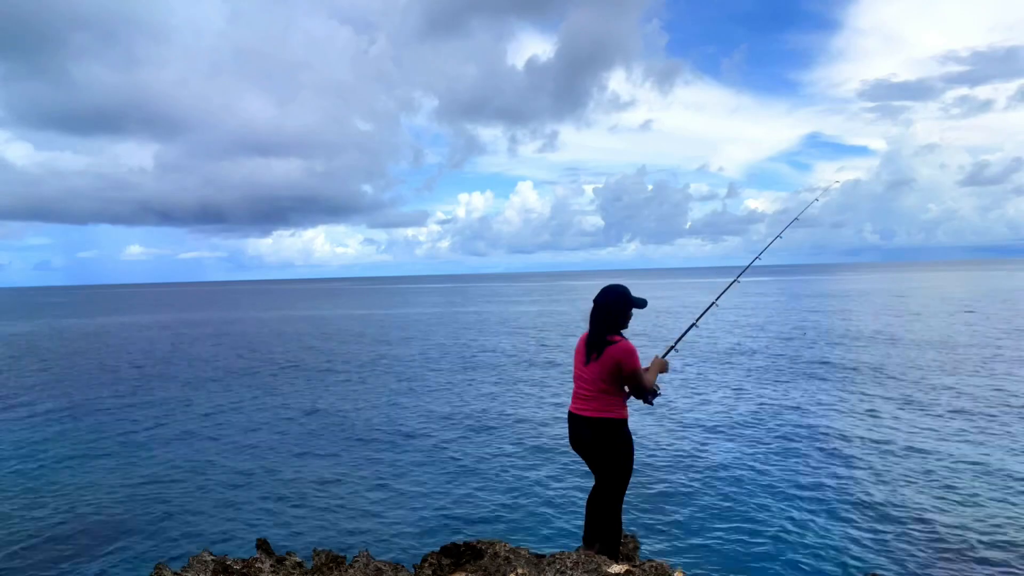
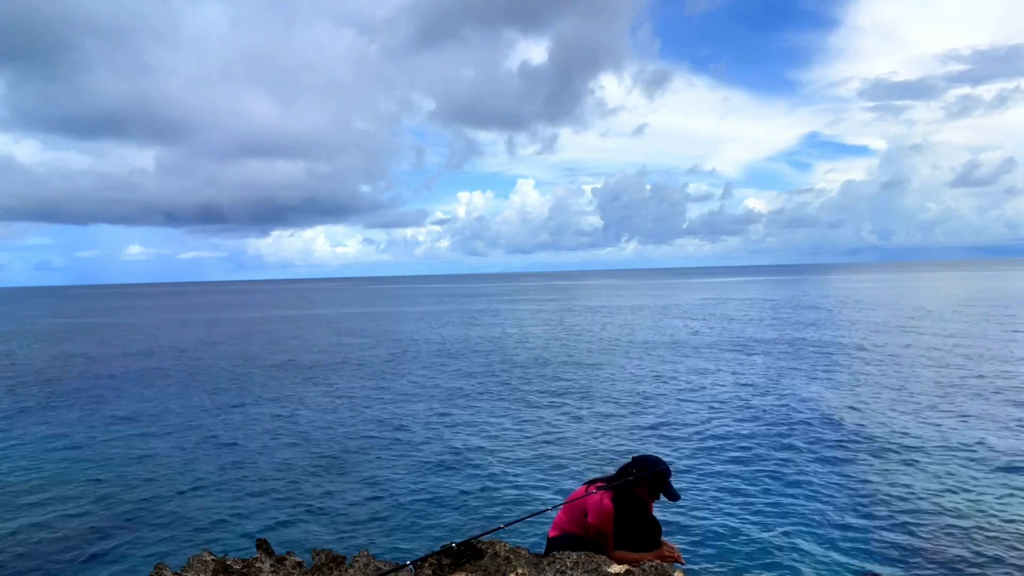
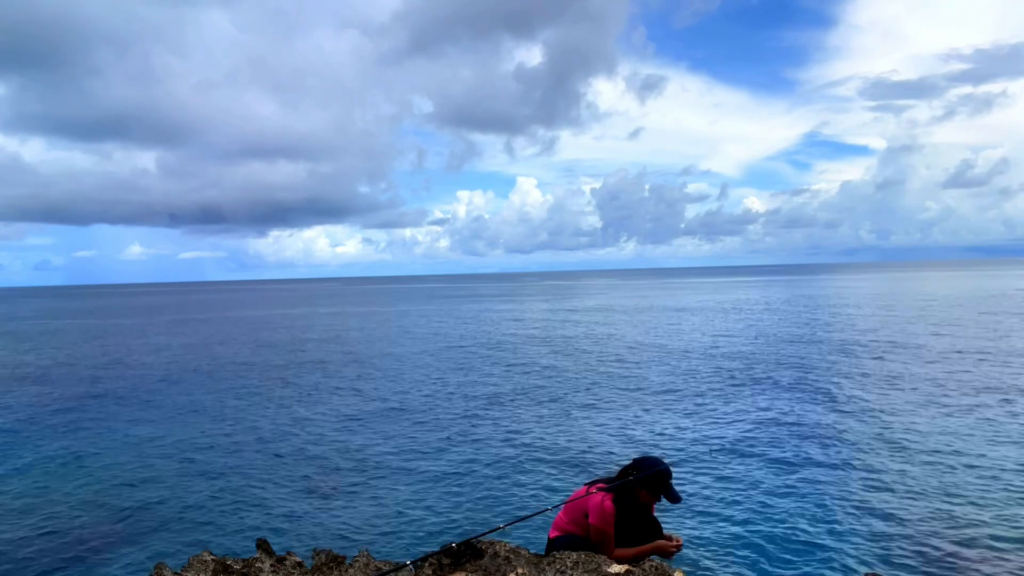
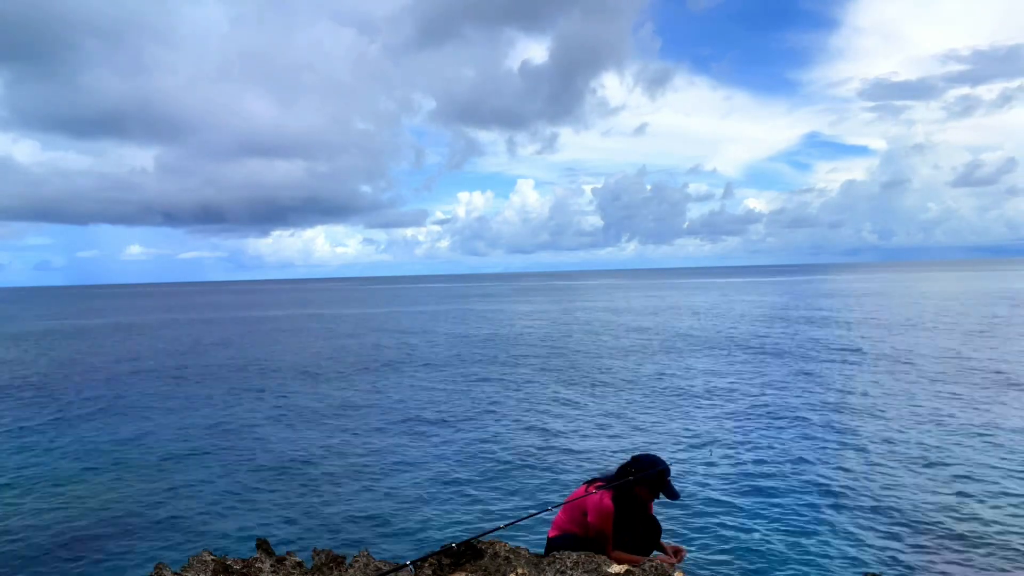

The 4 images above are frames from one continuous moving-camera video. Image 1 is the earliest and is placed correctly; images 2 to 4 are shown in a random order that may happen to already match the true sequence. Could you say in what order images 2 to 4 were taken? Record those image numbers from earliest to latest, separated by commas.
4, 2, 3
